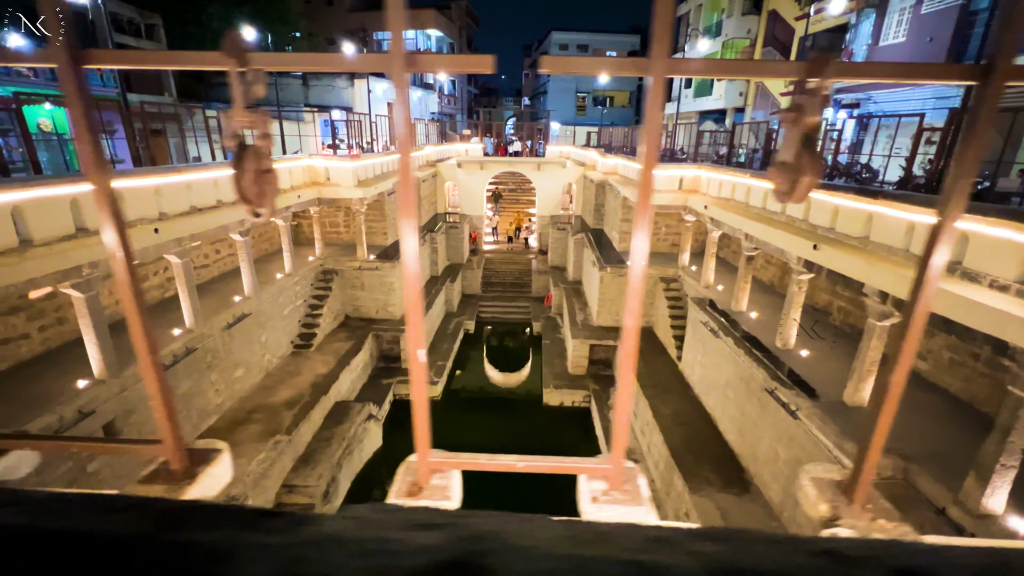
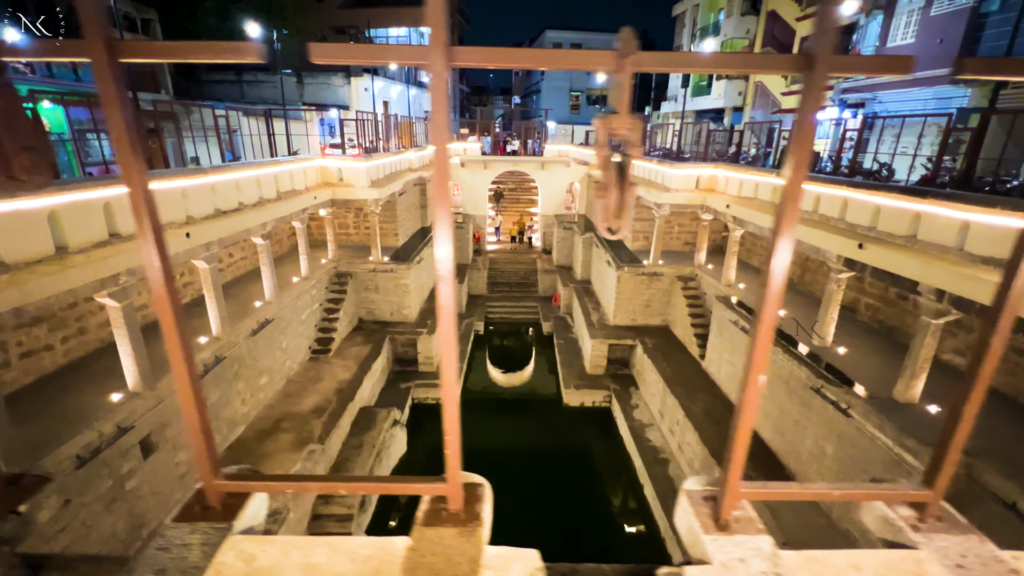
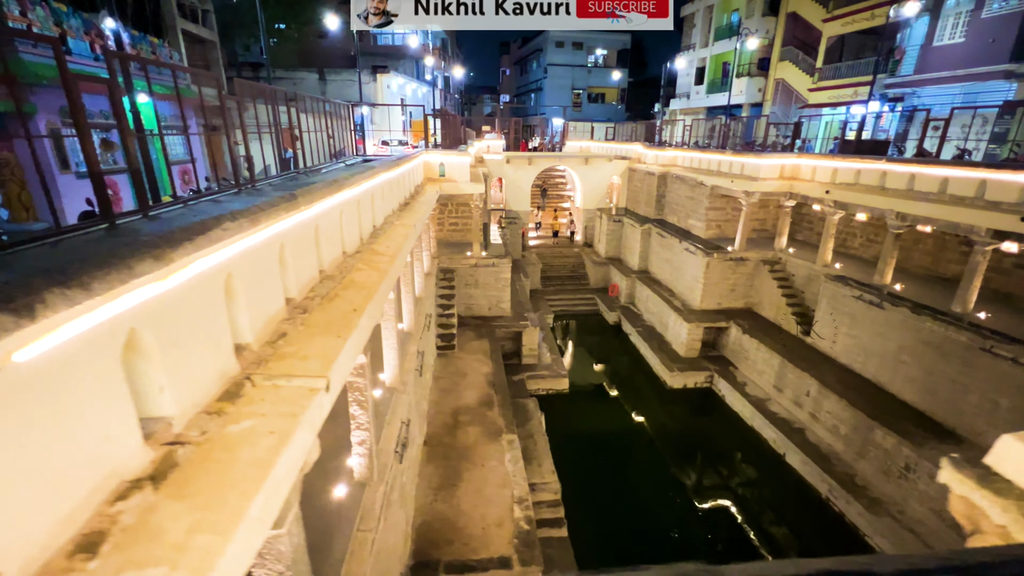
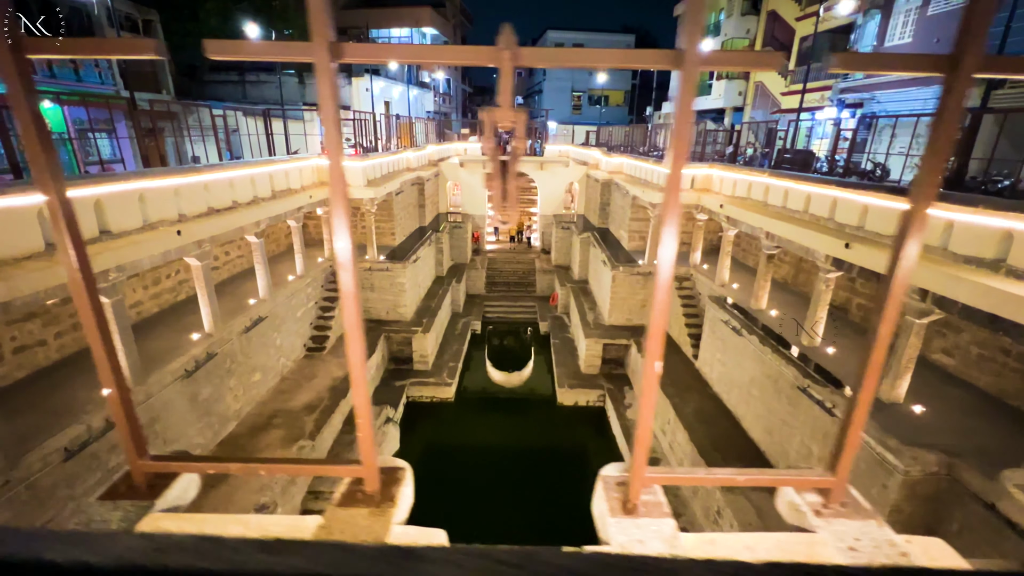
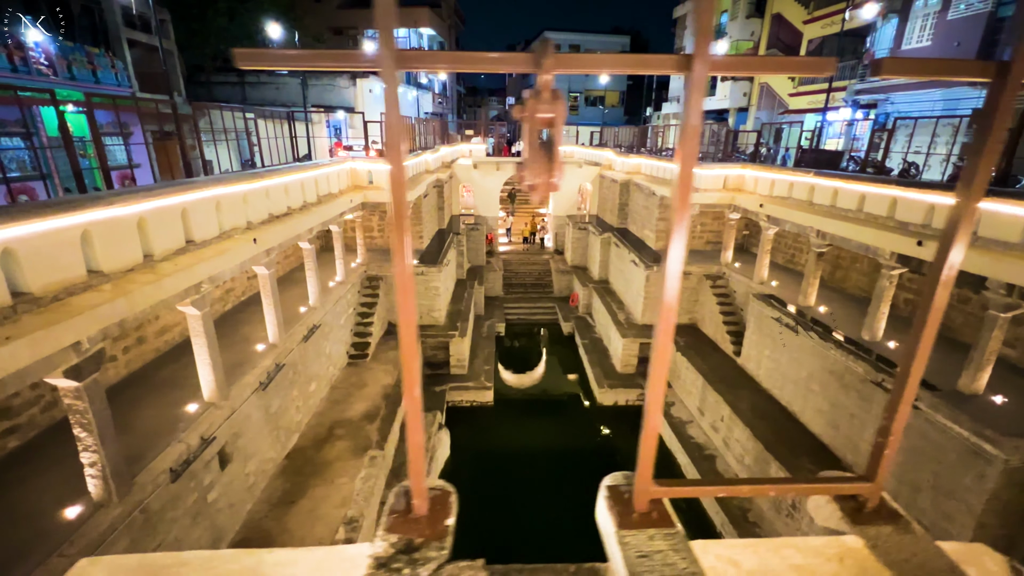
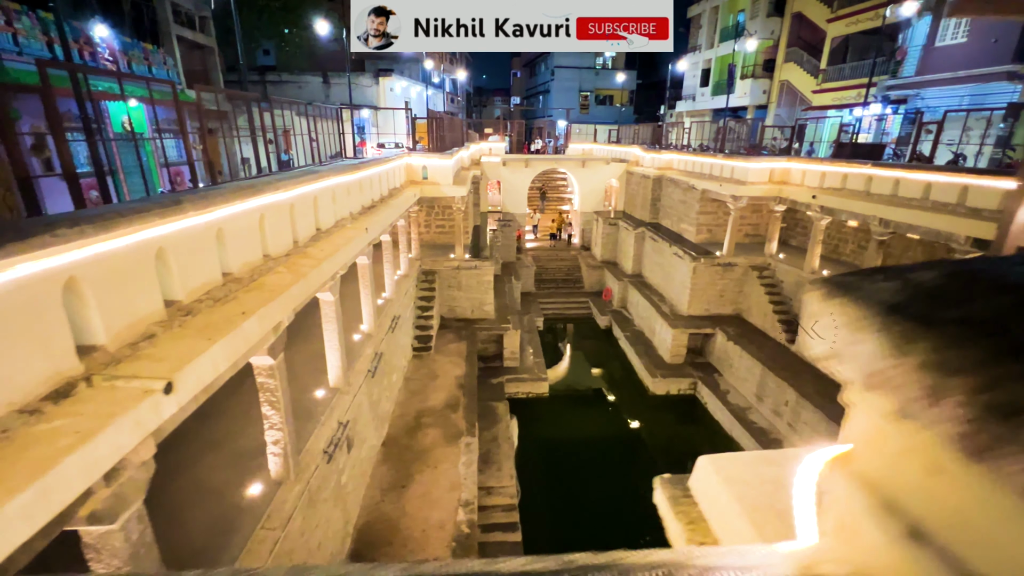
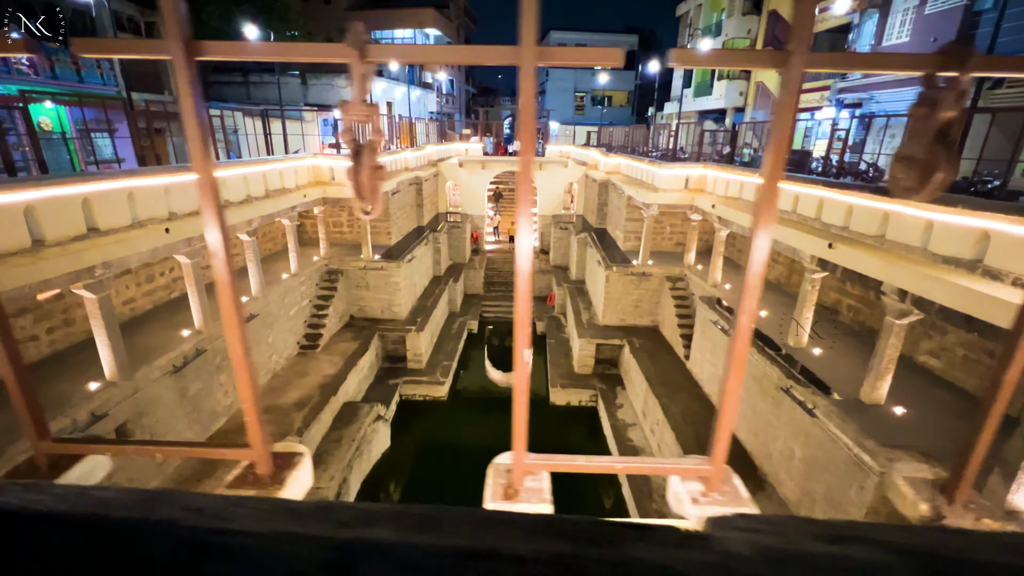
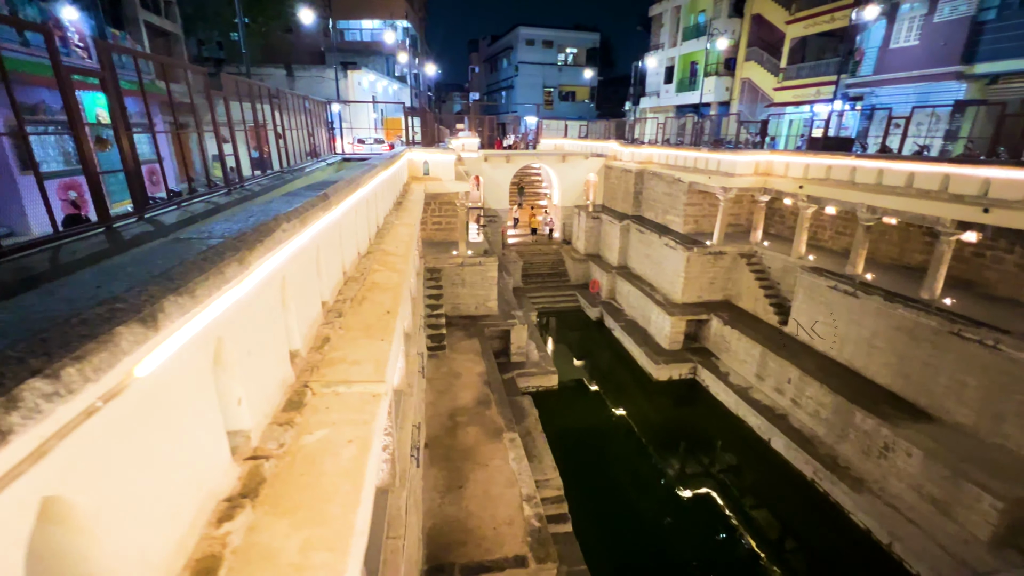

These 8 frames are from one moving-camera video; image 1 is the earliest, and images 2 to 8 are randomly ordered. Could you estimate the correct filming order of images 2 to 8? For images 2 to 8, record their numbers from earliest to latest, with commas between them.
7, 4, 2, 5, 6, 3, 8
